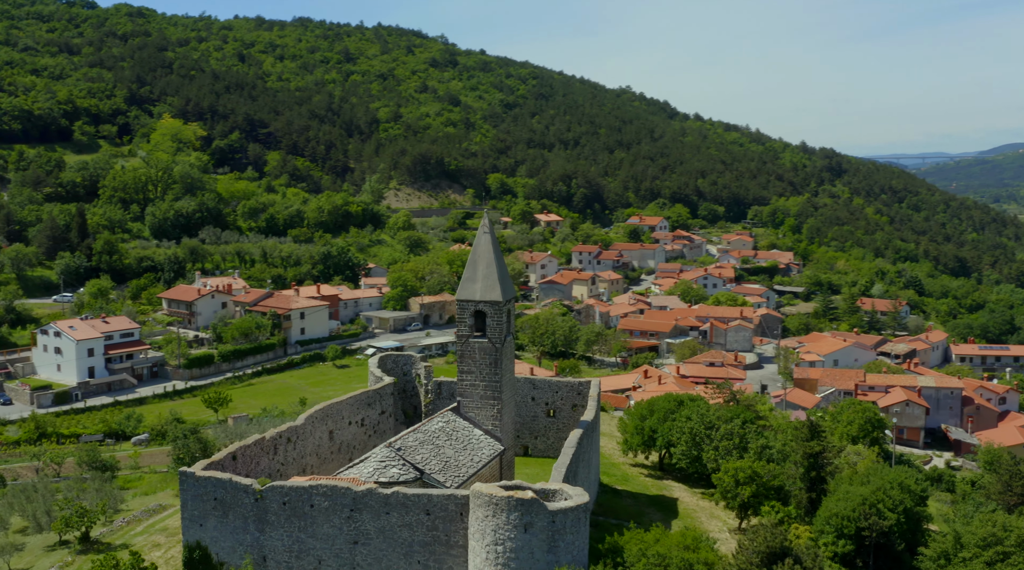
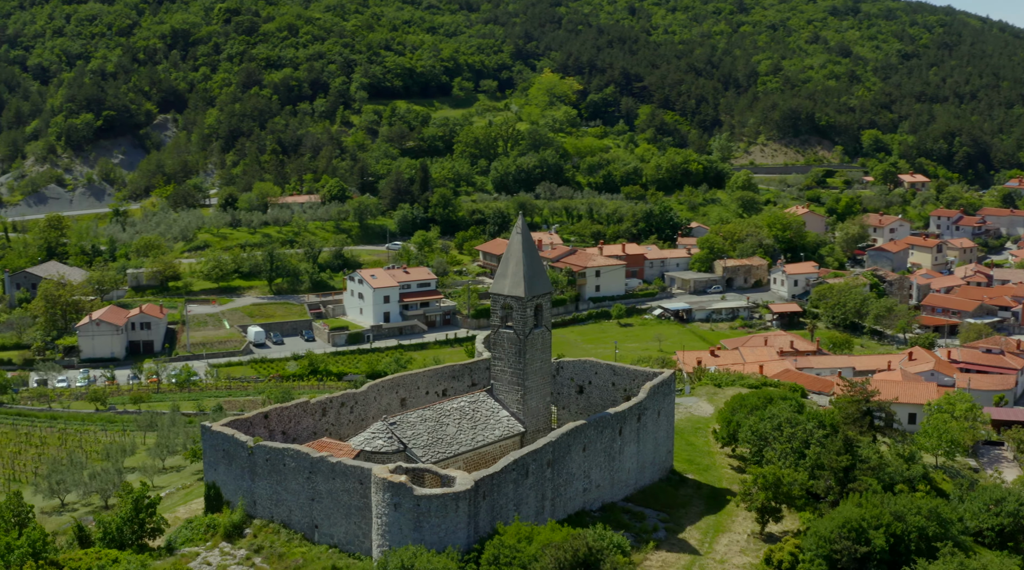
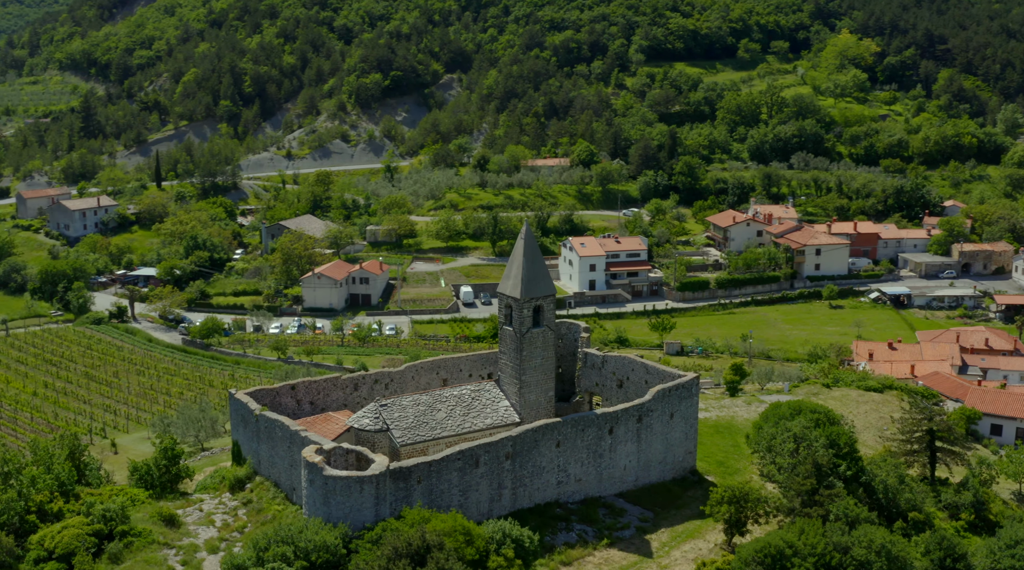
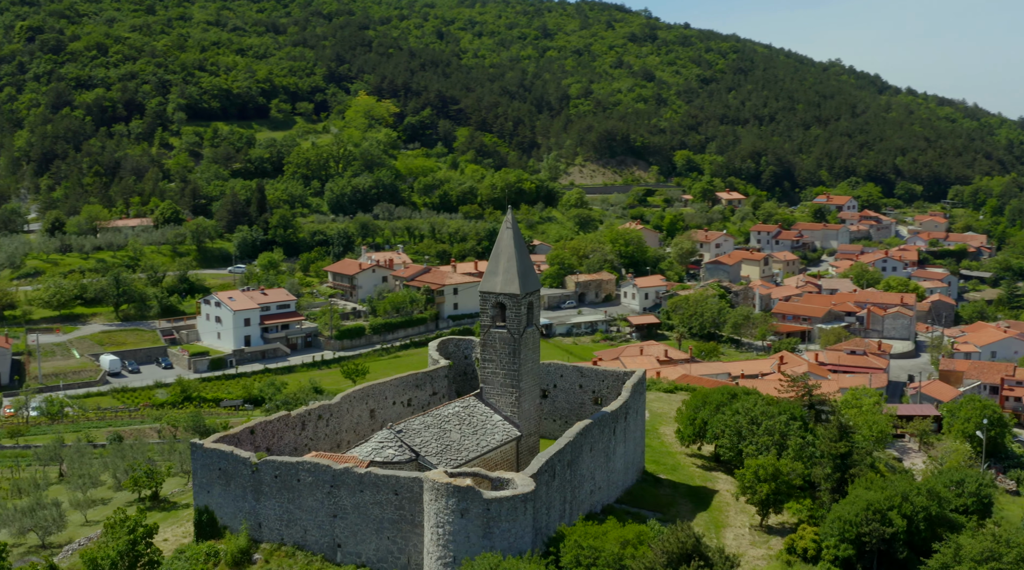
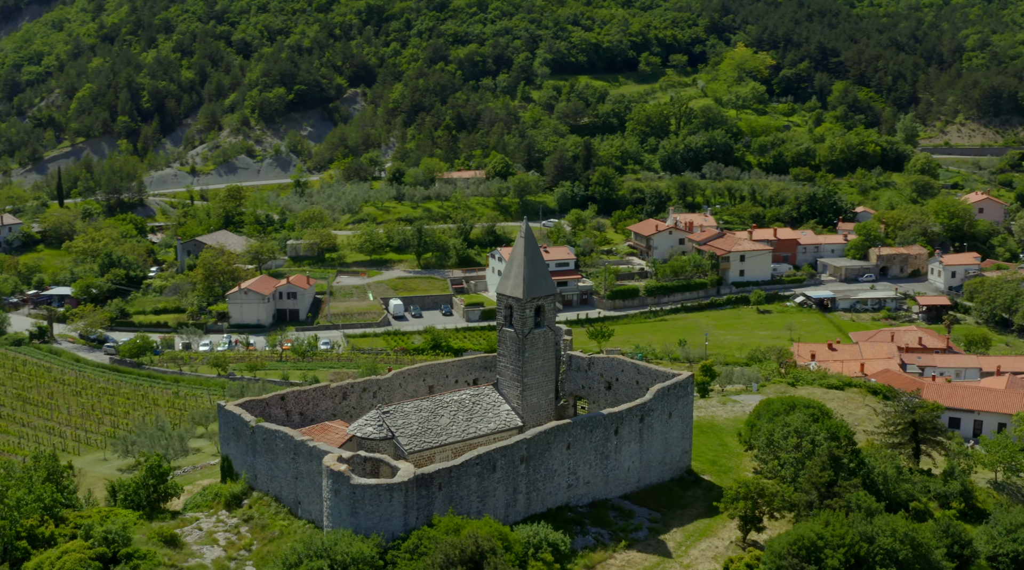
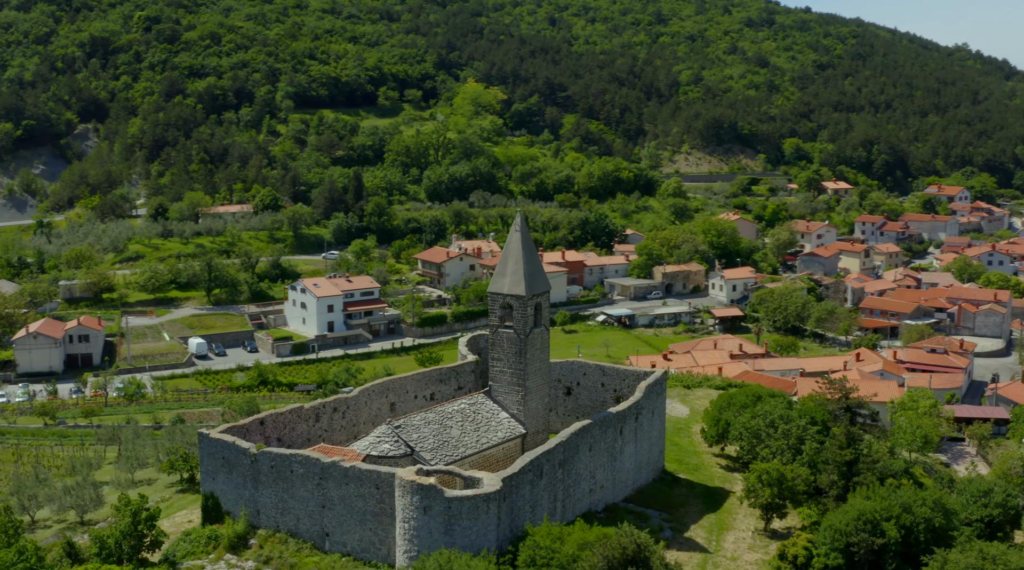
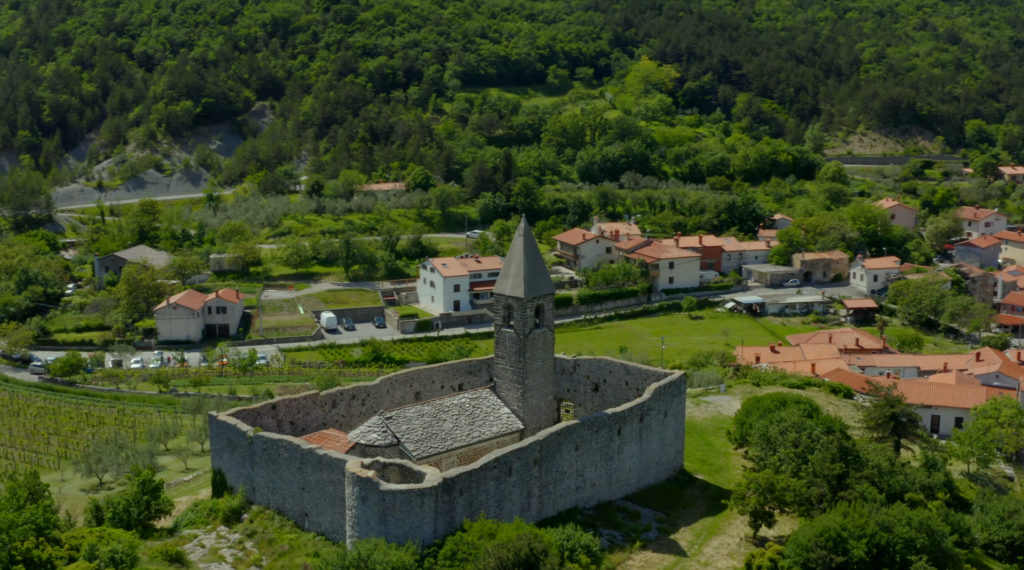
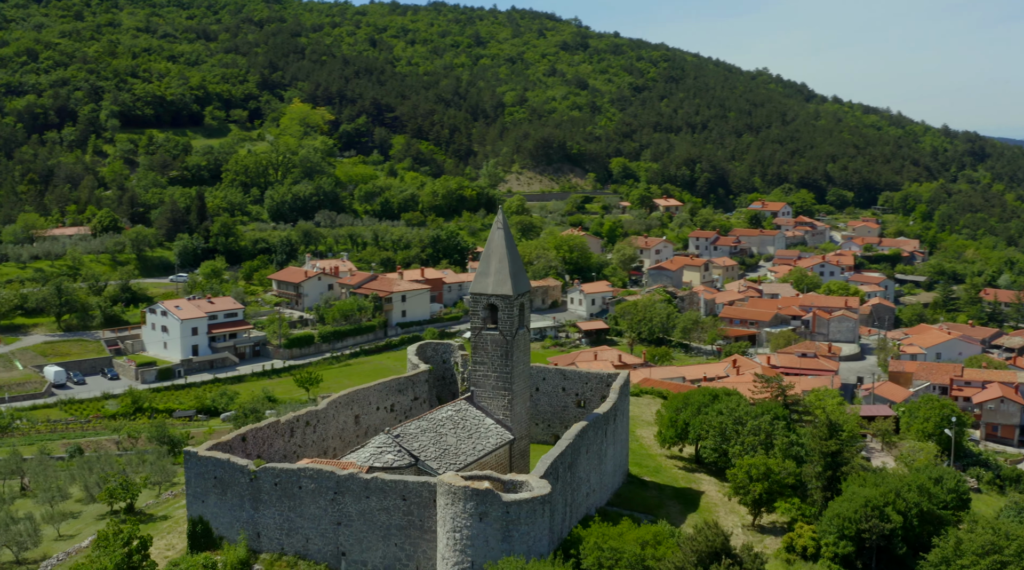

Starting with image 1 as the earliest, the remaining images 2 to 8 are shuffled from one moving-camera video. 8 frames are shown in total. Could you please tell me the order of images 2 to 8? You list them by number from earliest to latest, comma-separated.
8, 4, 6, 2, 7, 5, 3
